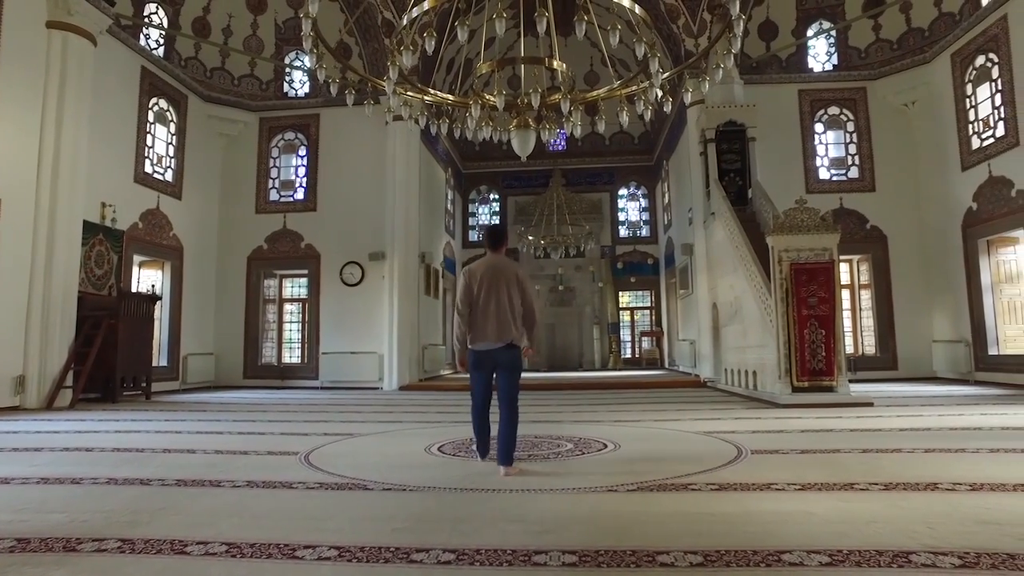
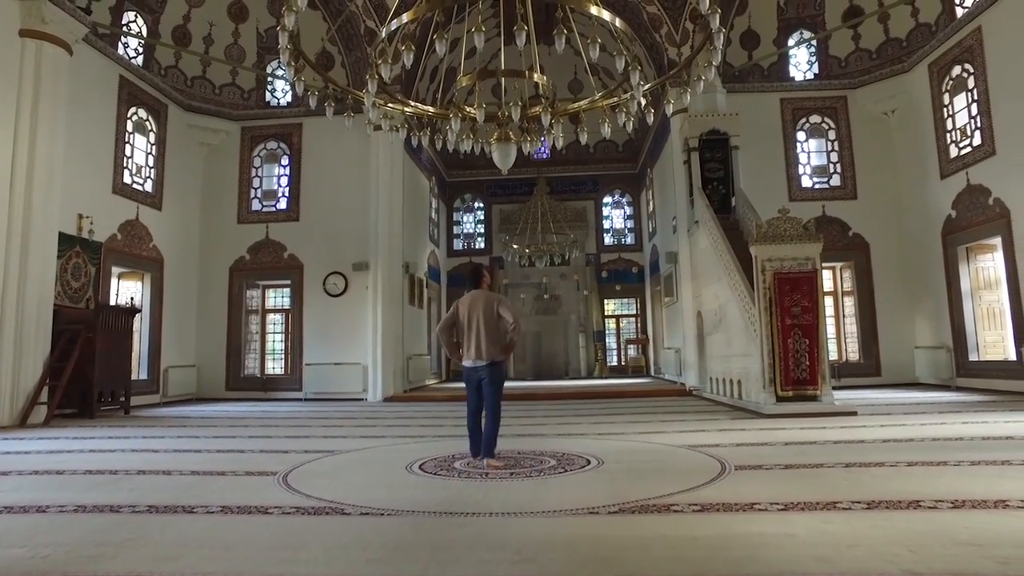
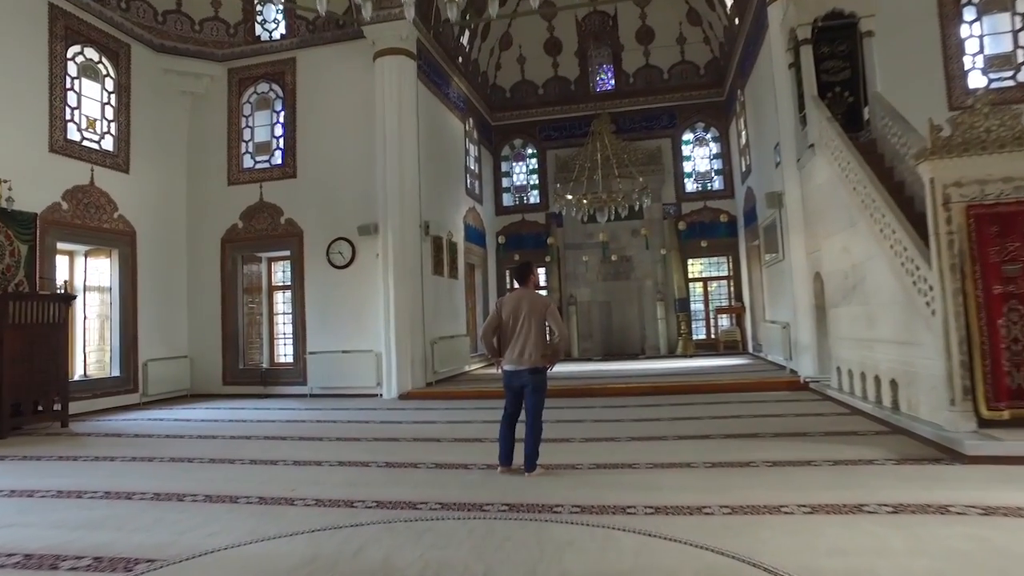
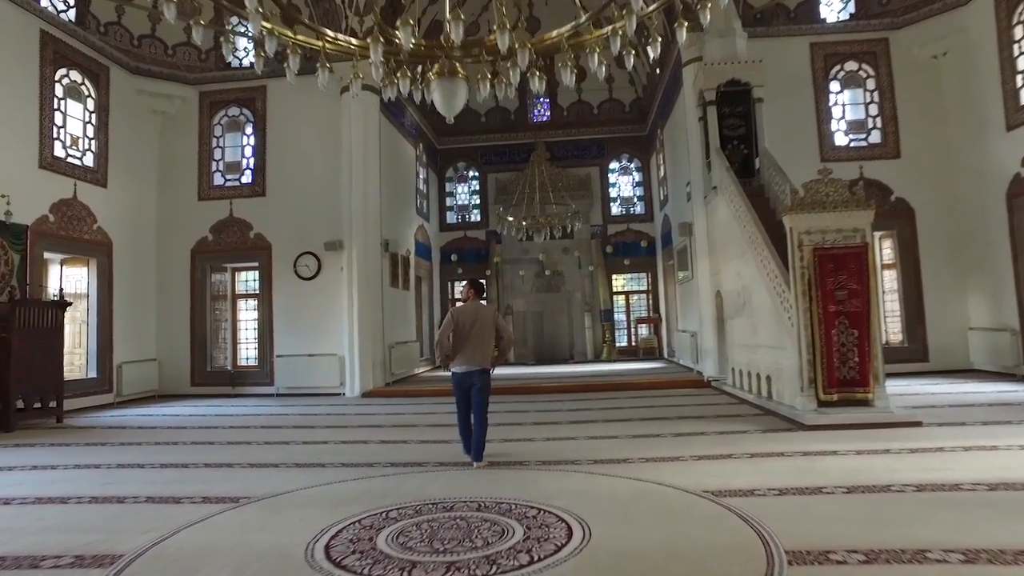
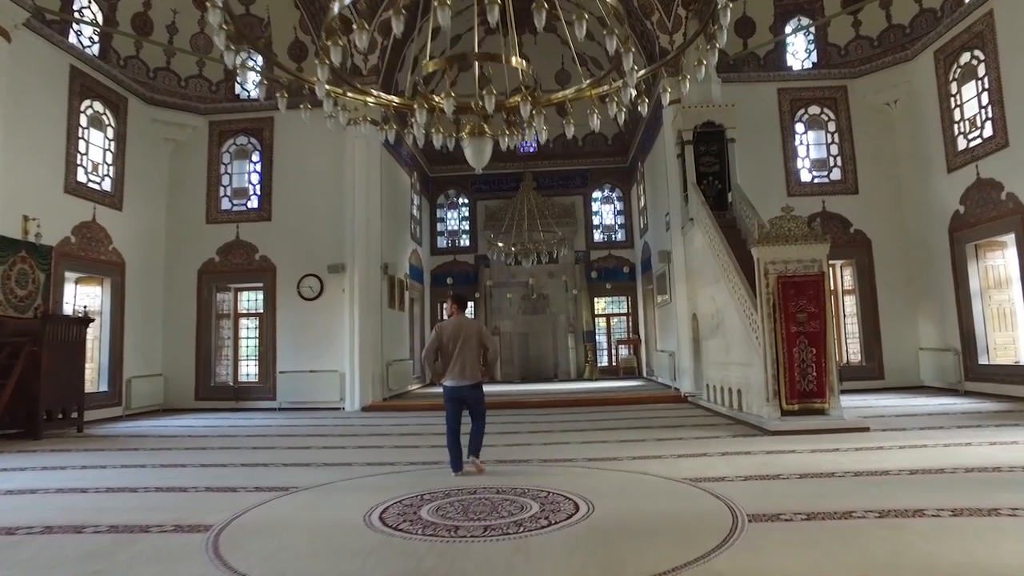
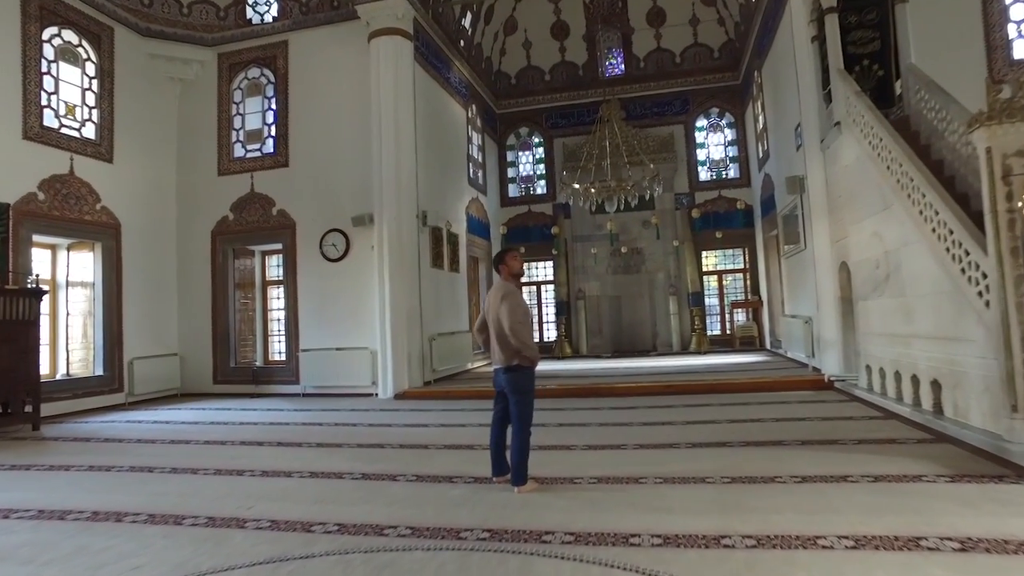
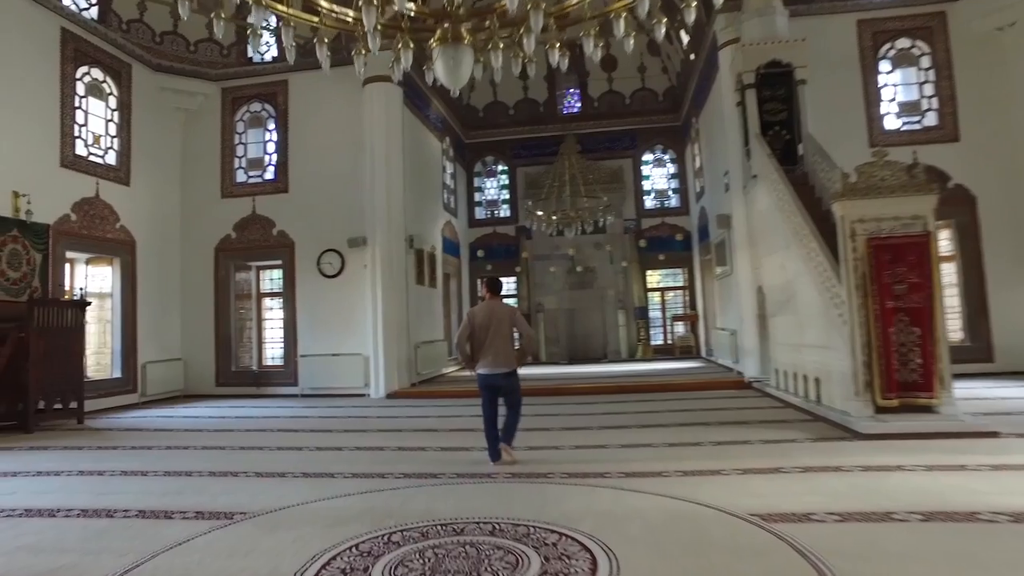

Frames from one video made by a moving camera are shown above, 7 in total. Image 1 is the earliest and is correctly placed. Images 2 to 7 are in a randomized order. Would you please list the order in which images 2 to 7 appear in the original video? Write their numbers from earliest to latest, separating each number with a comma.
2, 5, 4, 7, 3, 6
